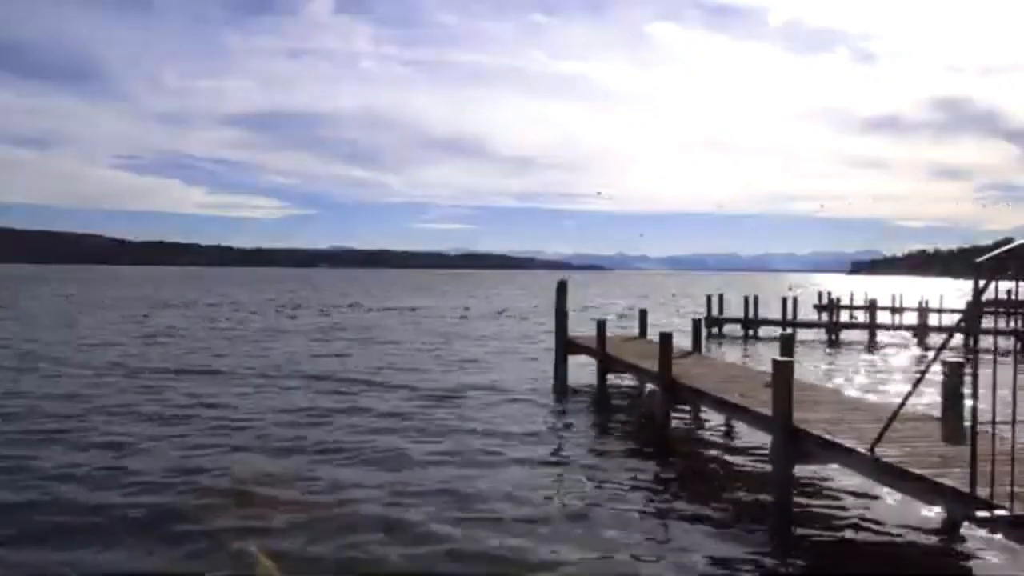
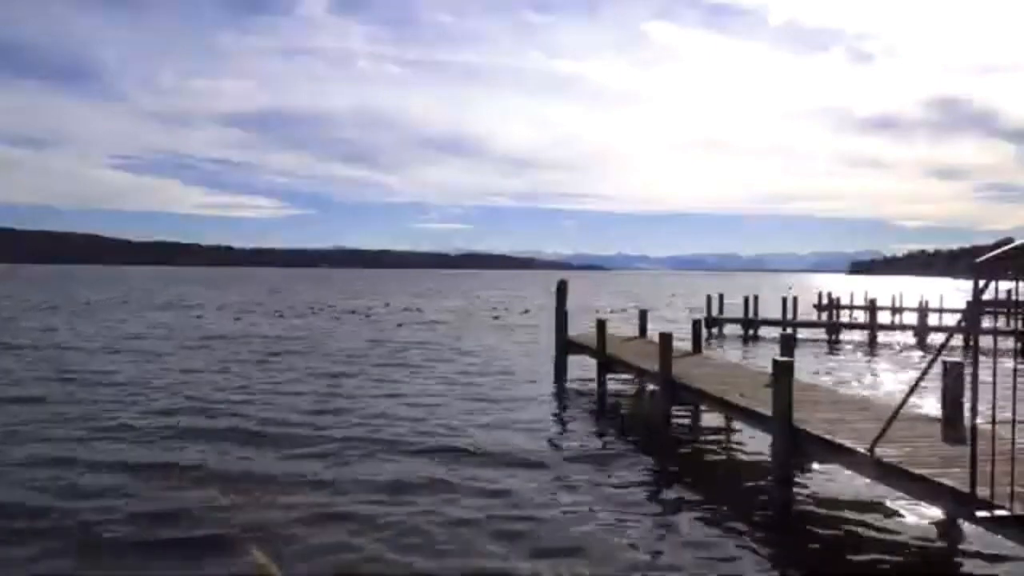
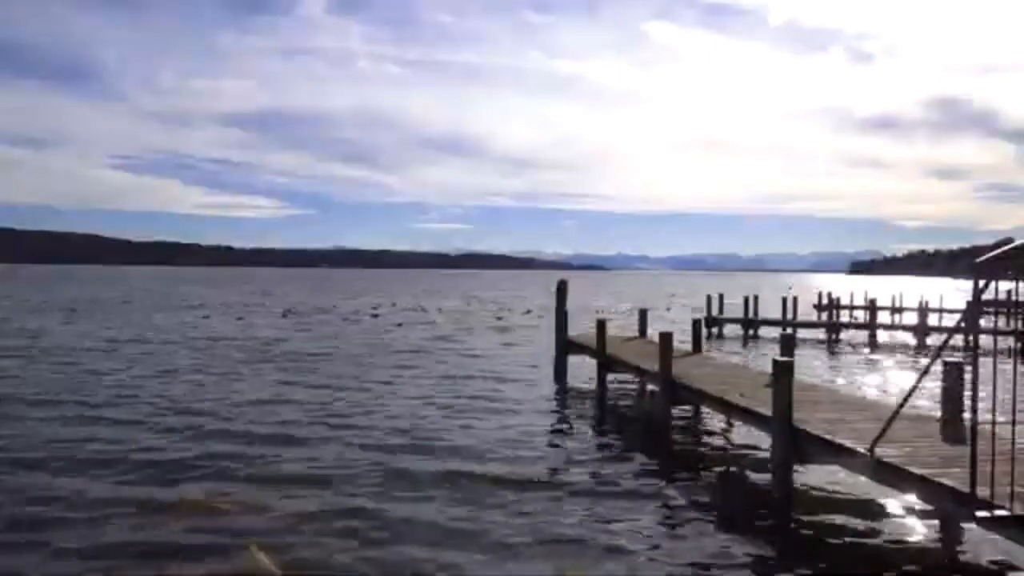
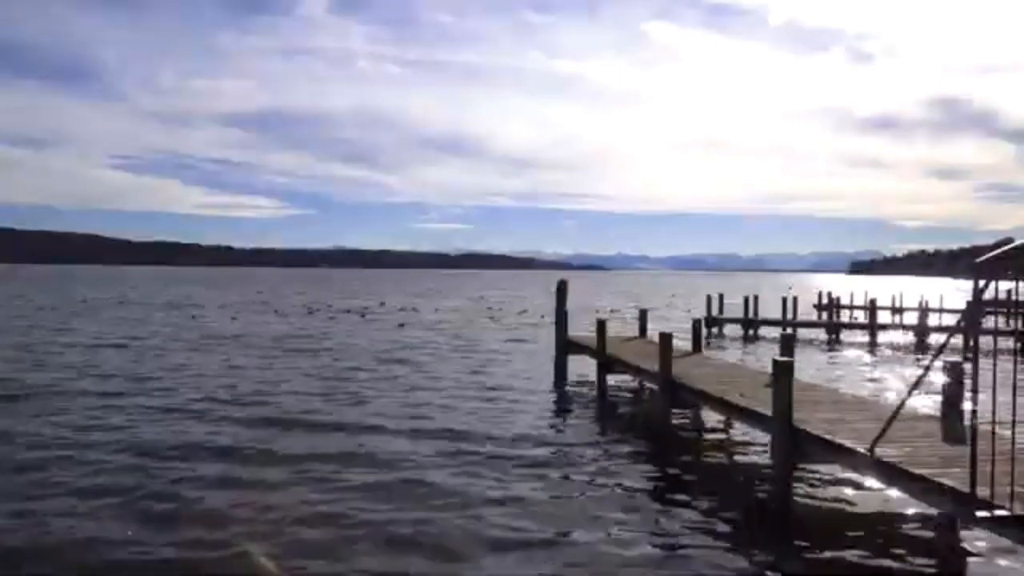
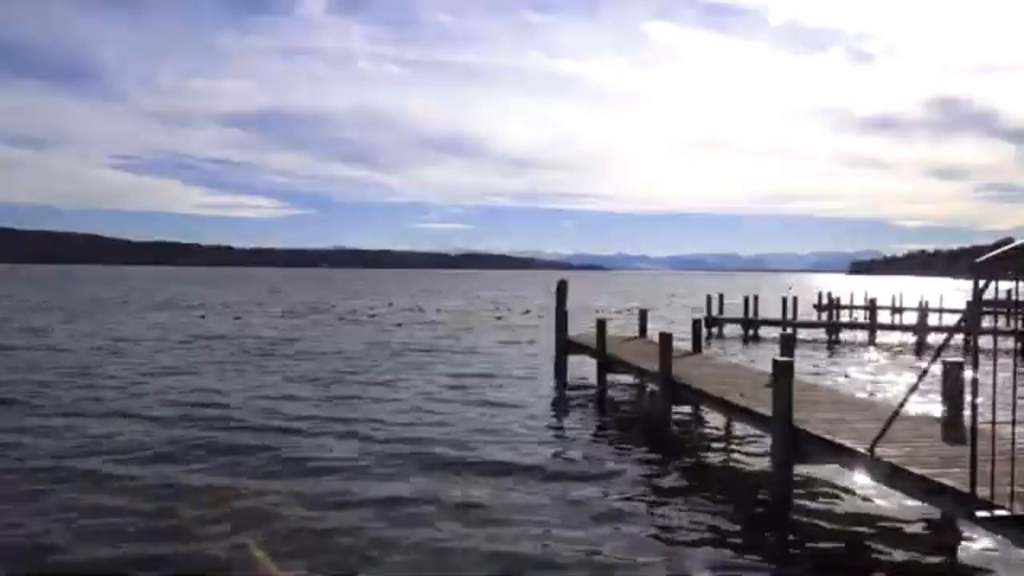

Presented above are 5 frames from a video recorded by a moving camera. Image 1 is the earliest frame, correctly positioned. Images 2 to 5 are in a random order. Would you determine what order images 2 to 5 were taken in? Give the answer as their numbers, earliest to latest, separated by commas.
4, 2, 5, 3
